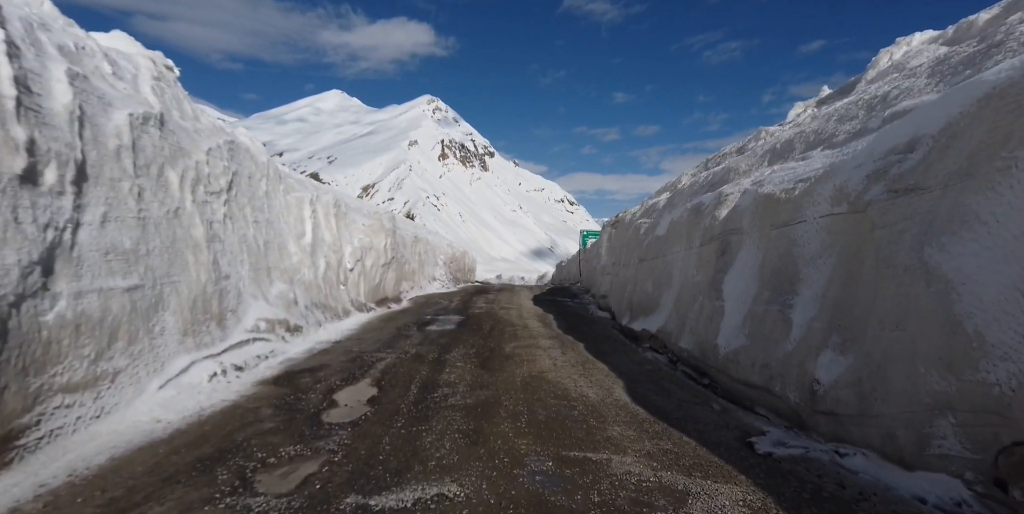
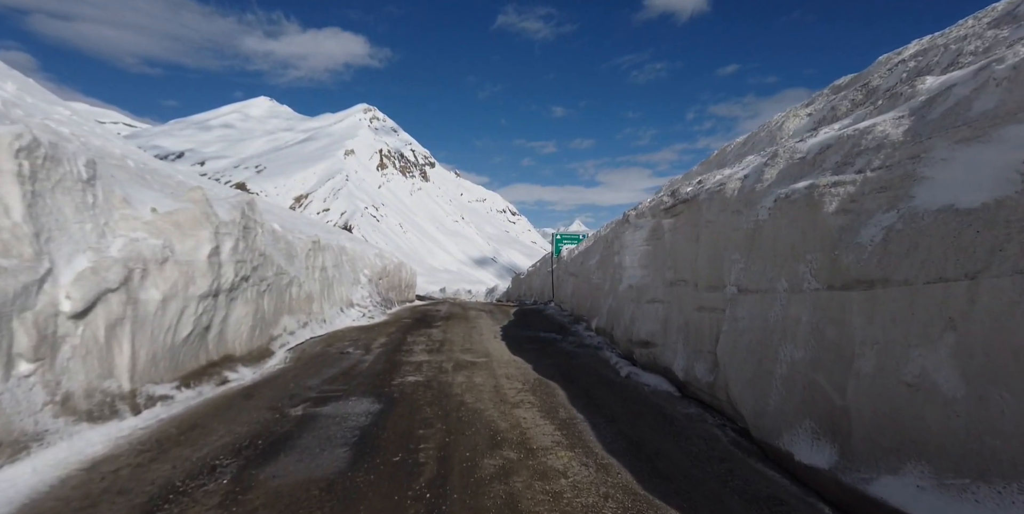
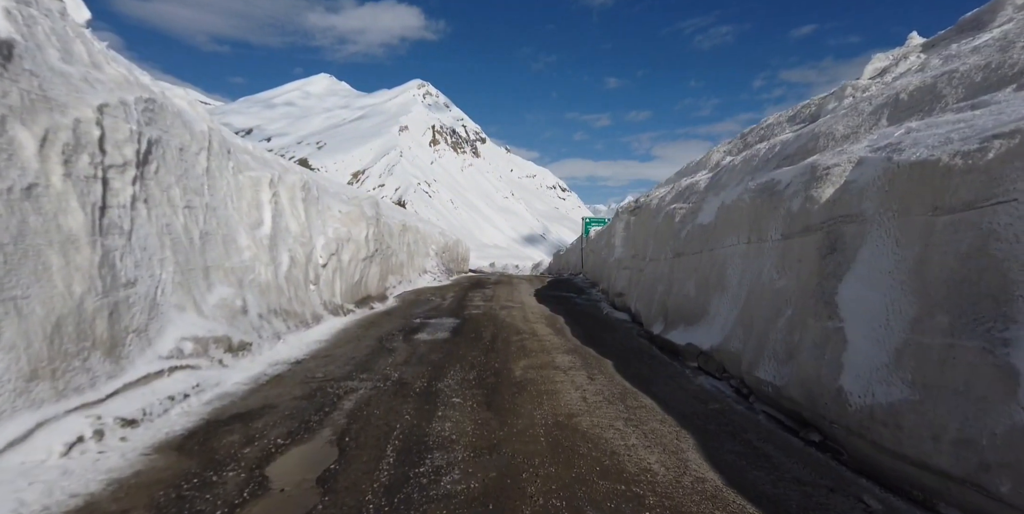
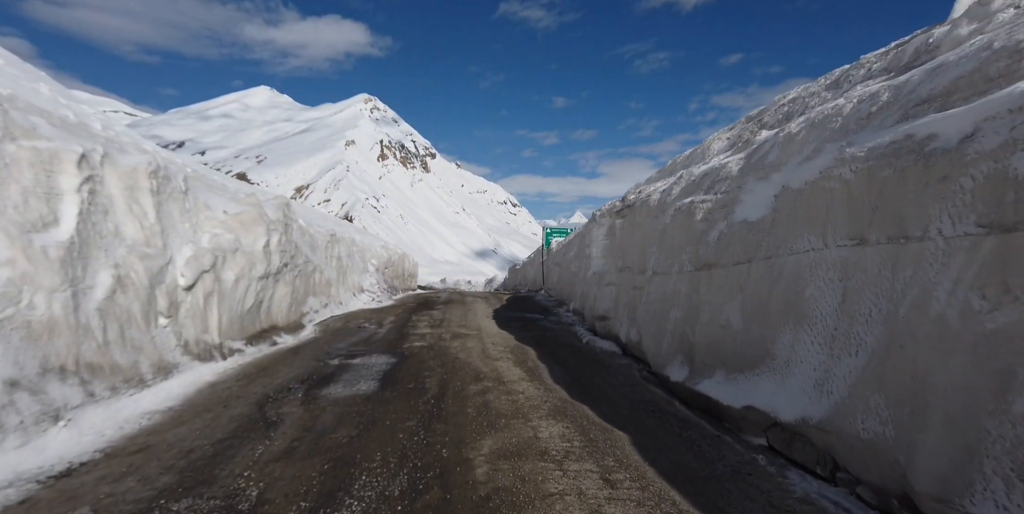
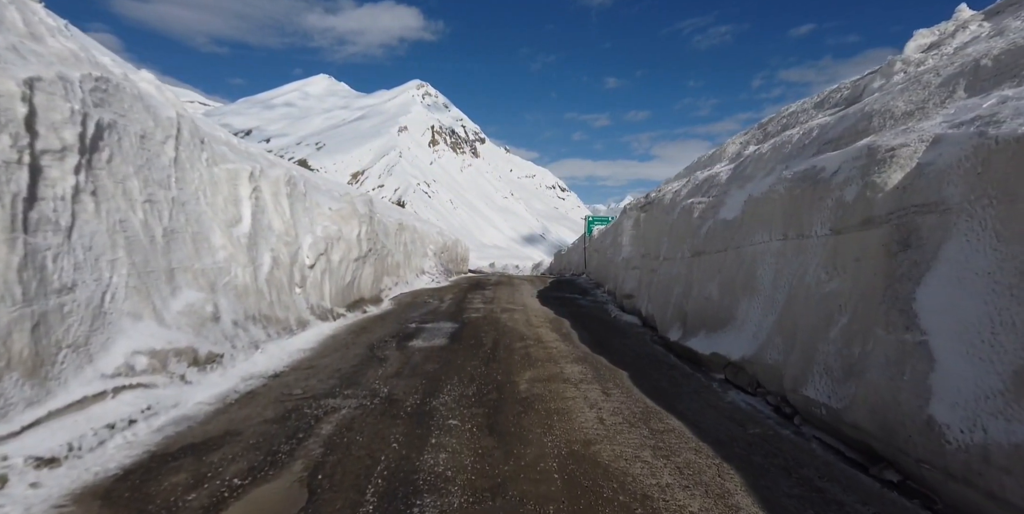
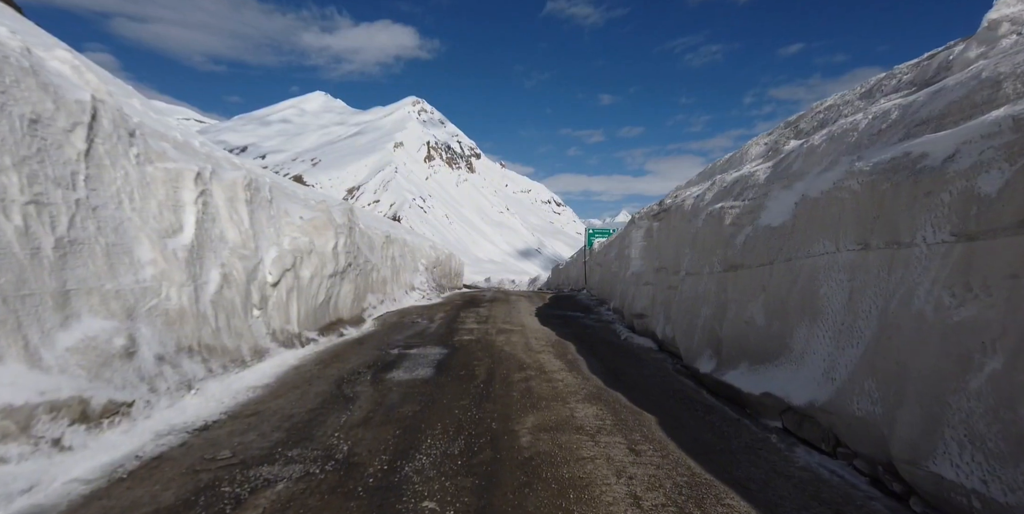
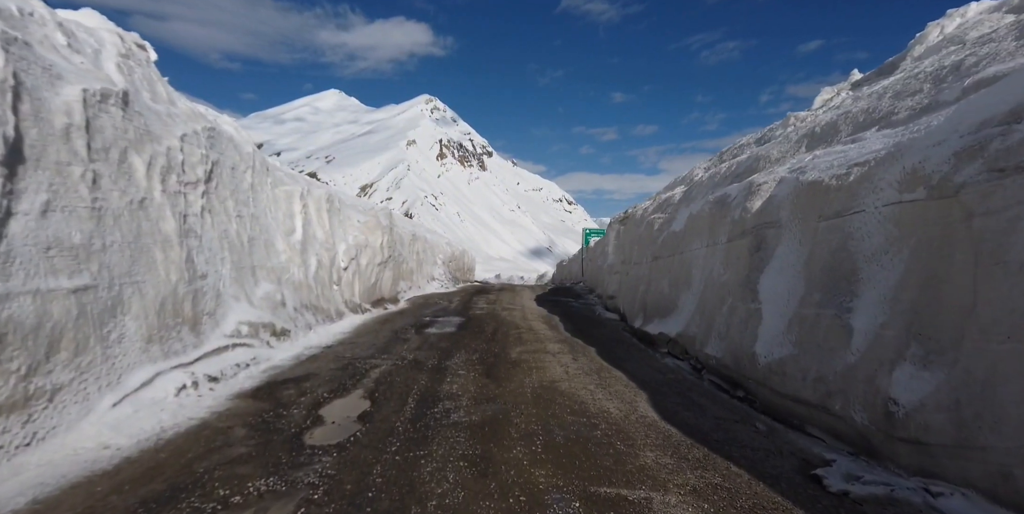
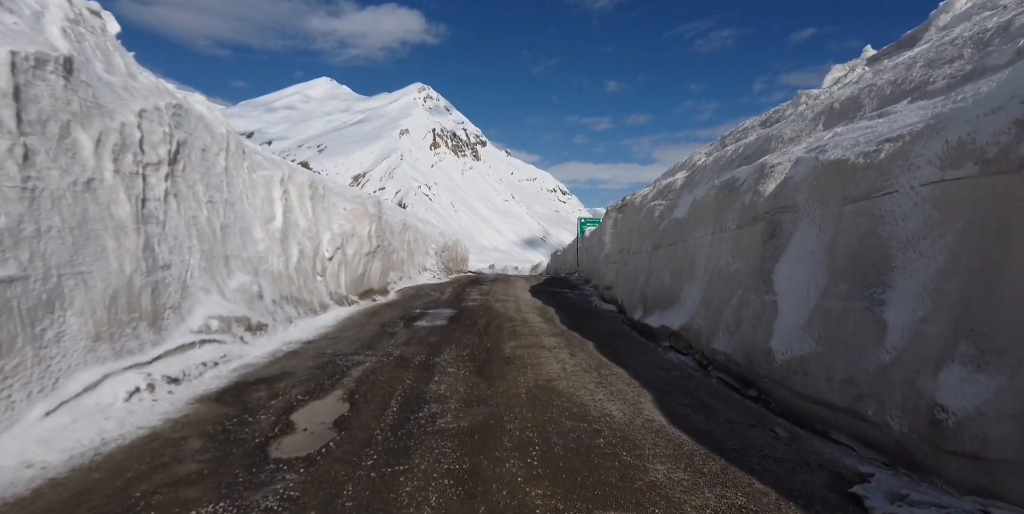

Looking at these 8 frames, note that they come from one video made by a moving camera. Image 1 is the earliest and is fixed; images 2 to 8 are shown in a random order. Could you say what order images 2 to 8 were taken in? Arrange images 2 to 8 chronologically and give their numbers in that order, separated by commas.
7, 8, 3, 5, 6, 4, 2
